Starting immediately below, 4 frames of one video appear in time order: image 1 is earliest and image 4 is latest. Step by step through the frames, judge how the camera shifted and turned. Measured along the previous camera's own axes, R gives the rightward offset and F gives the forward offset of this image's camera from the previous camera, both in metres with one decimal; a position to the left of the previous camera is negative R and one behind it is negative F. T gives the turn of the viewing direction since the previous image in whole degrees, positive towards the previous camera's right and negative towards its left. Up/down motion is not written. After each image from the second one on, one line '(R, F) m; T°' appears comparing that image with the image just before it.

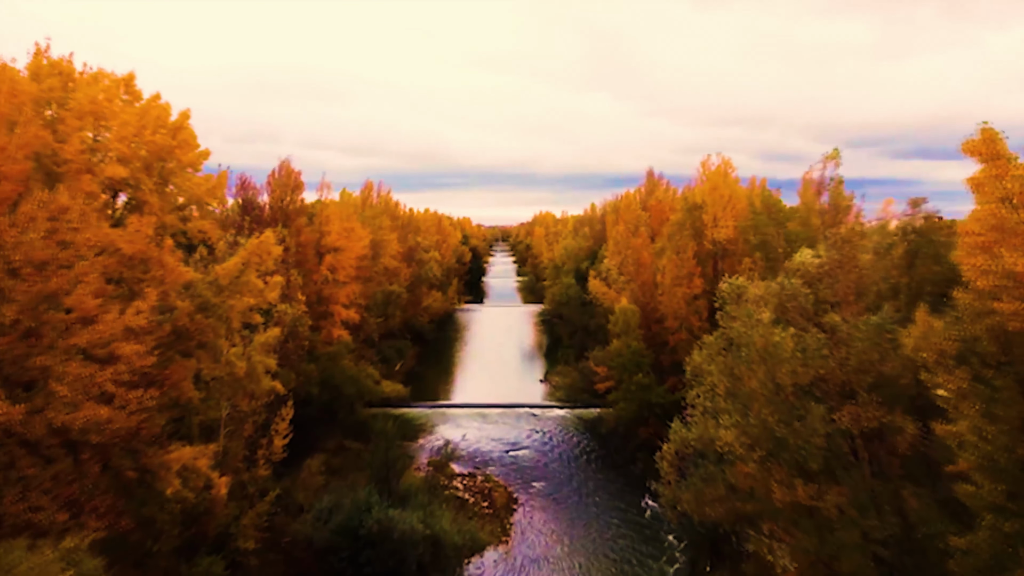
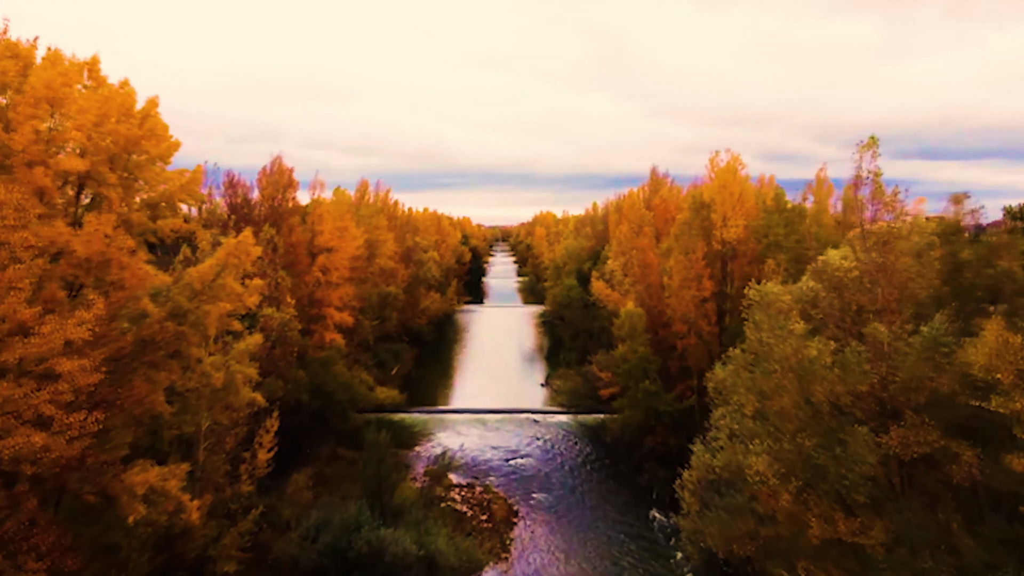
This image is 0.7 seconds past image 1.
(0.0, +1.0) m; 0°
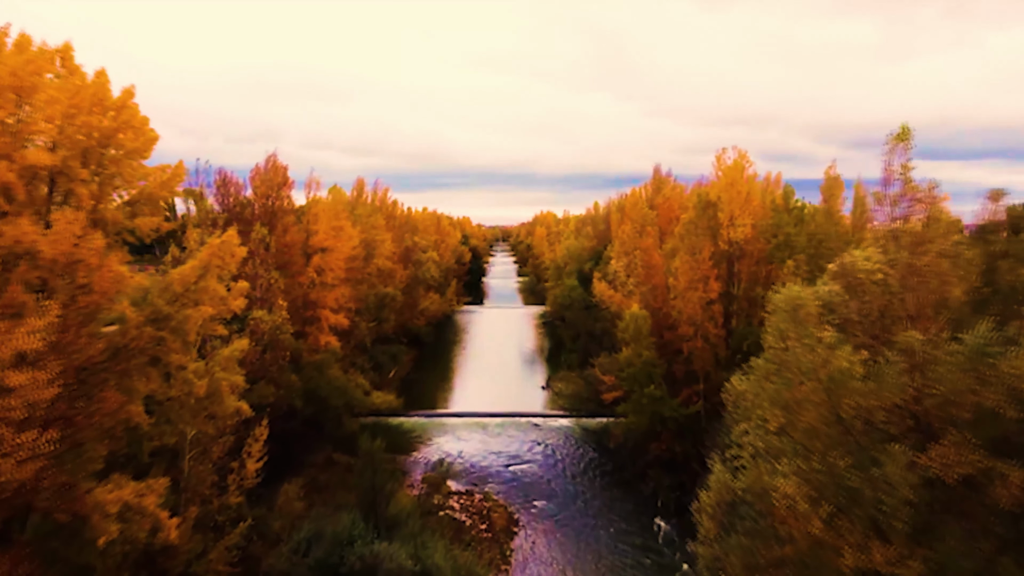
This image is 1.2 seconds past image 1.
(0.0, +0.7) m; 0°
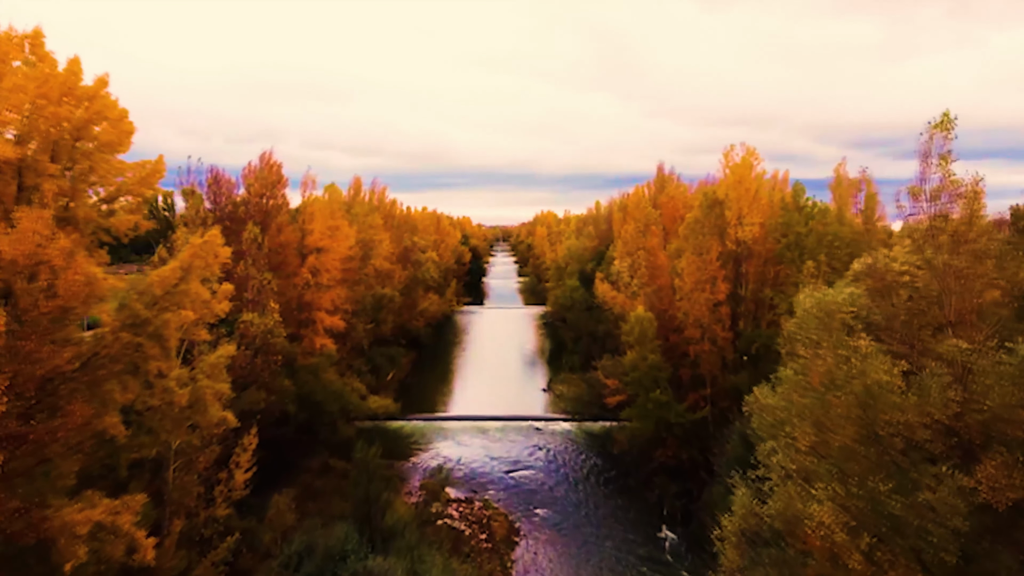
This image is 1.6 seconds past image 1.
(0.0, +0.7) m; 0°
